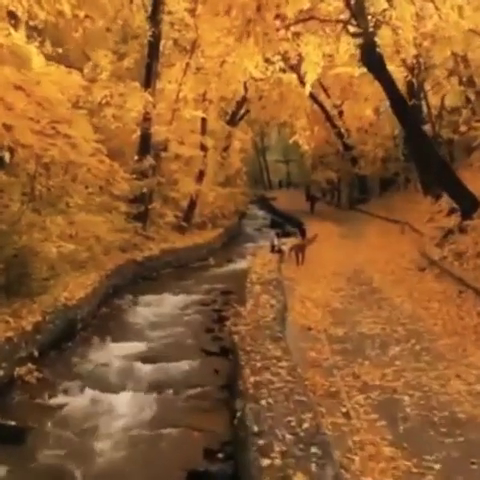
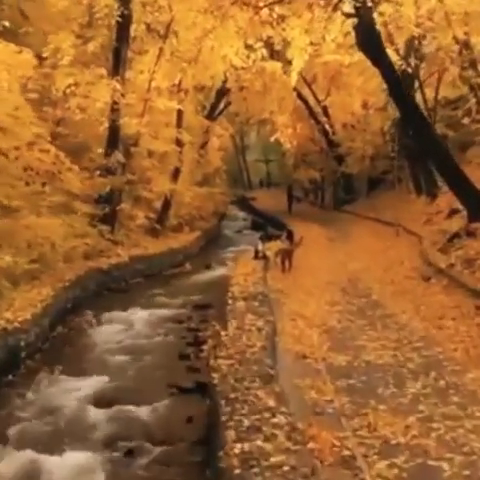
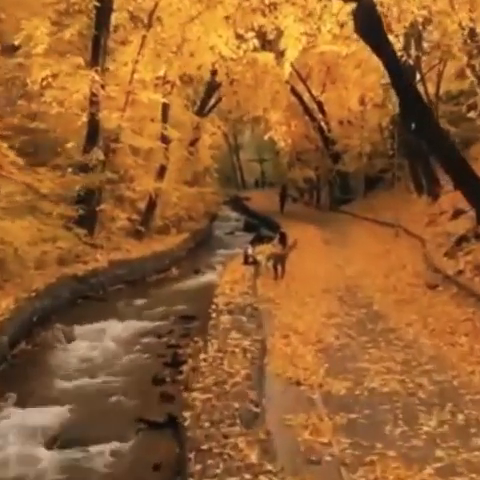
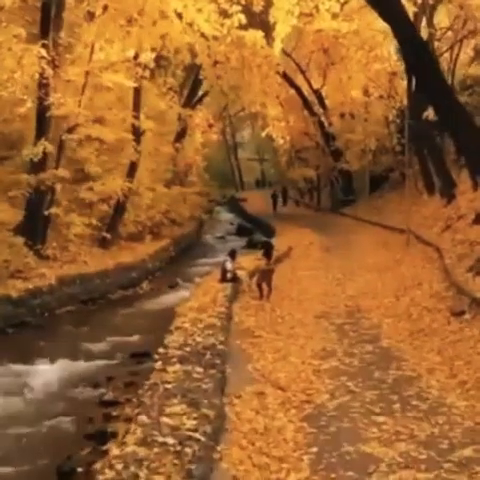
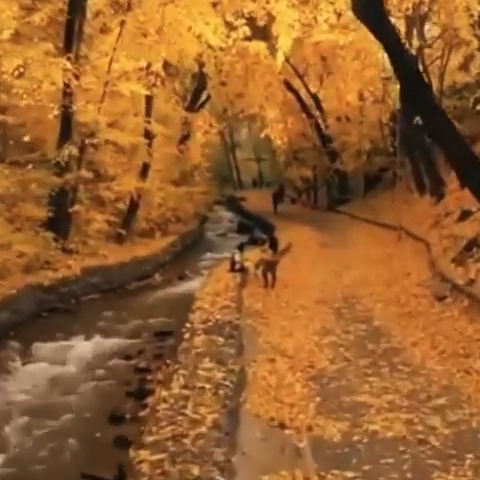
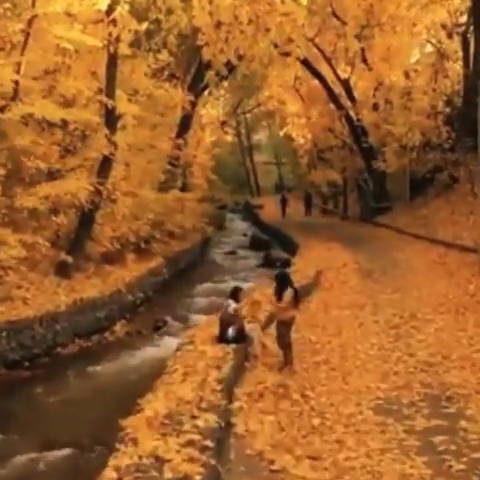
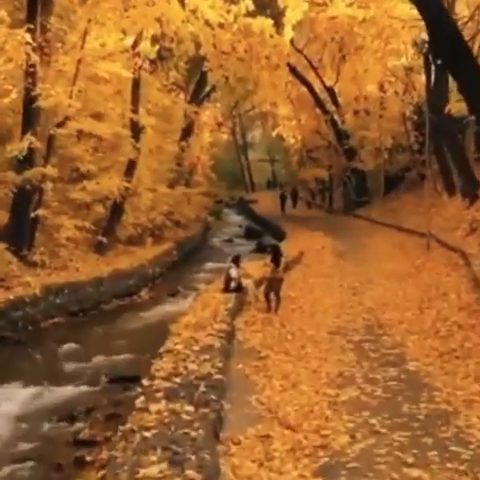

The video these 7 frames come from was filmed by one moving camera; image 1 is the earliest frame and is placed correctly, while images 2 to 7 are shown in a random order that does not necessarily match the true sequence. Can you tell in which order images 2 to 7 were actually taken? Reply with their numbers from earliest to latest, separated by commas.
2, 3, 5, 4, 7, 6
